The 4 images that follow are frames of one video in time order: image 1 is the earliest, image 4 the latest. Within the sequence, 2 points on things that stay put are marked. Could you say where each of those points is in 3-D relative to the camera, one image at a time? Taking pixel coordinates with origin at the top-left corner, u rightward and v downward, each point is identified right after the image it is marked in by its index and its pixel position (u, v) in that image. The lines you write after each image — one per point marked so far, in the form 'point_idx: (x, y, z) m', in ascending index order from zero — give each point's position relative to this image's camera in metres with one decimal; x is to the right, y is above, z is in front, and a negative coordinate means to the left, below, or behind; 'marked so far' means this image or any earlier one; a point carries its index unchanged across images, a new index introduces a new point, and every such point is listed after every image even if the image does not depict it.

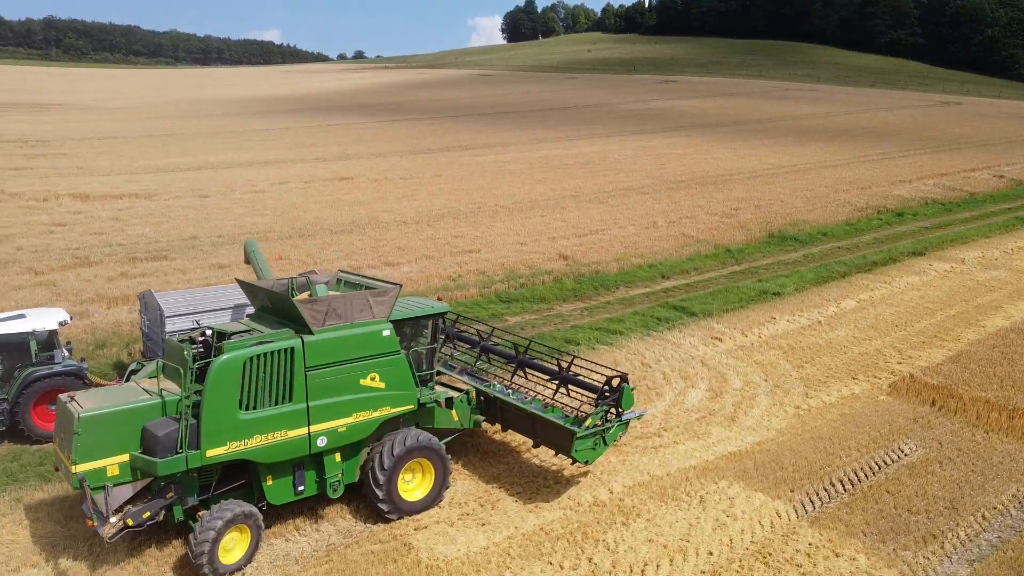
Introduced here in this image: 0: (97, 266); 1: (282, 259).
0: (-8.6, +0.4, +16.9) m
1: (-5.1, +0.6, +18.1) m
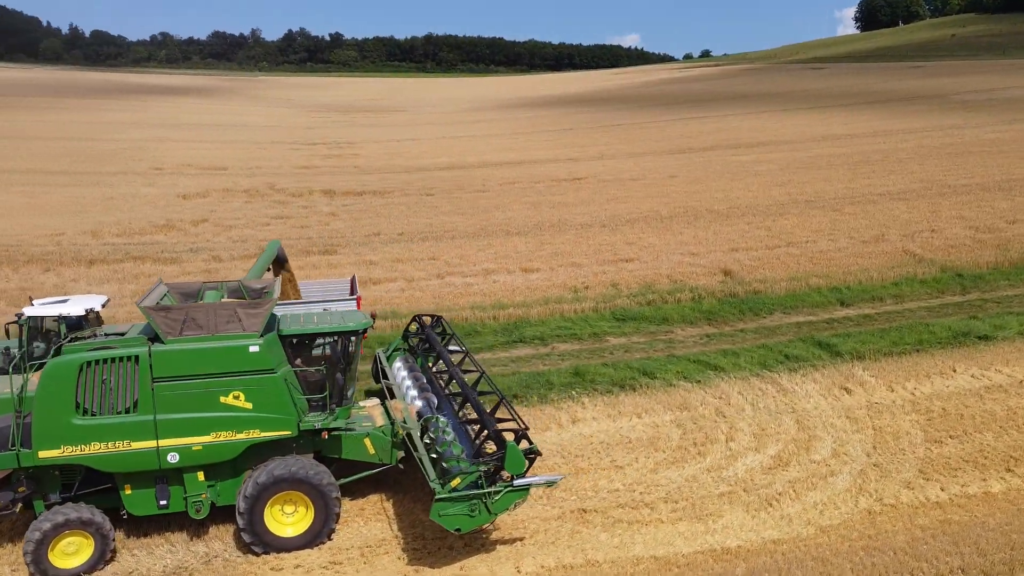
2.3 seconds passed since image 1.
0: (-5.5, +0.6, +18.3) m
1: (-1.8, +0.7, +18.0) m
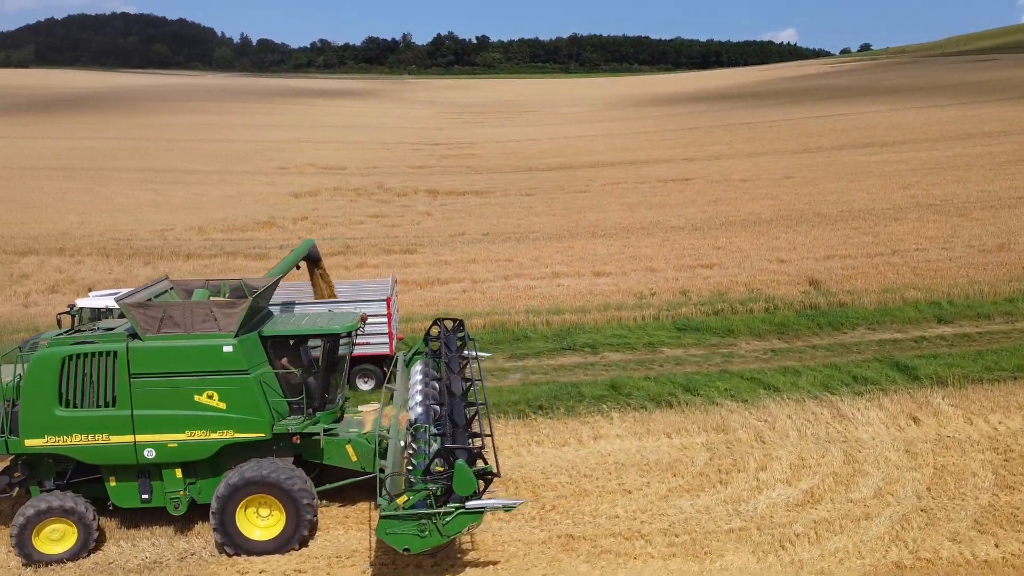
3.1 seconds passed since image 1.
0: (-3.7, +0.7, +18.6) m
1: (-0.2, +0.6, +17.7) m
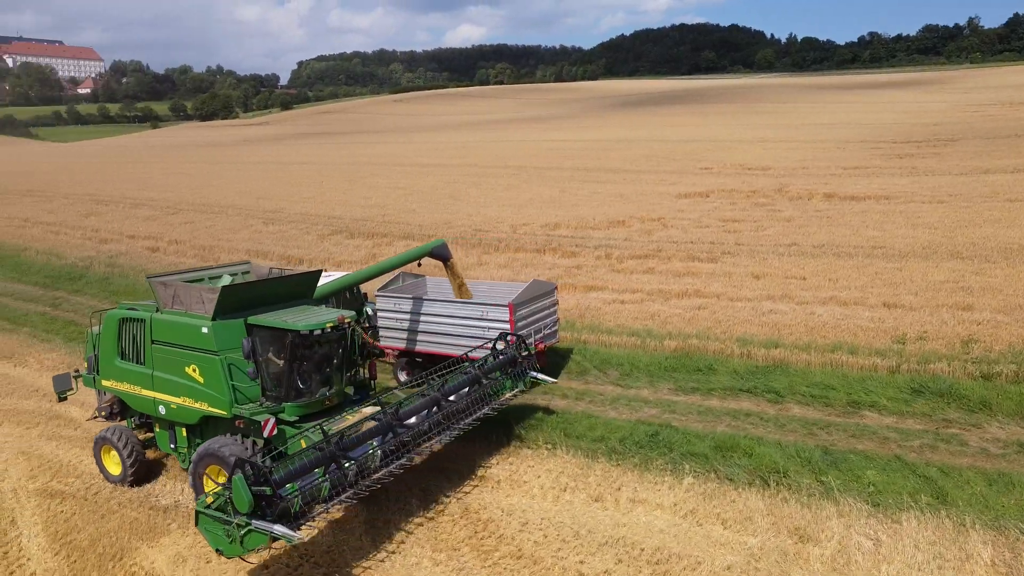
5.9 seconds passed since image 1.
0: (+2.9, +0.6, +17.7) m
1: (+5.2, +0.2, +14.8) m
